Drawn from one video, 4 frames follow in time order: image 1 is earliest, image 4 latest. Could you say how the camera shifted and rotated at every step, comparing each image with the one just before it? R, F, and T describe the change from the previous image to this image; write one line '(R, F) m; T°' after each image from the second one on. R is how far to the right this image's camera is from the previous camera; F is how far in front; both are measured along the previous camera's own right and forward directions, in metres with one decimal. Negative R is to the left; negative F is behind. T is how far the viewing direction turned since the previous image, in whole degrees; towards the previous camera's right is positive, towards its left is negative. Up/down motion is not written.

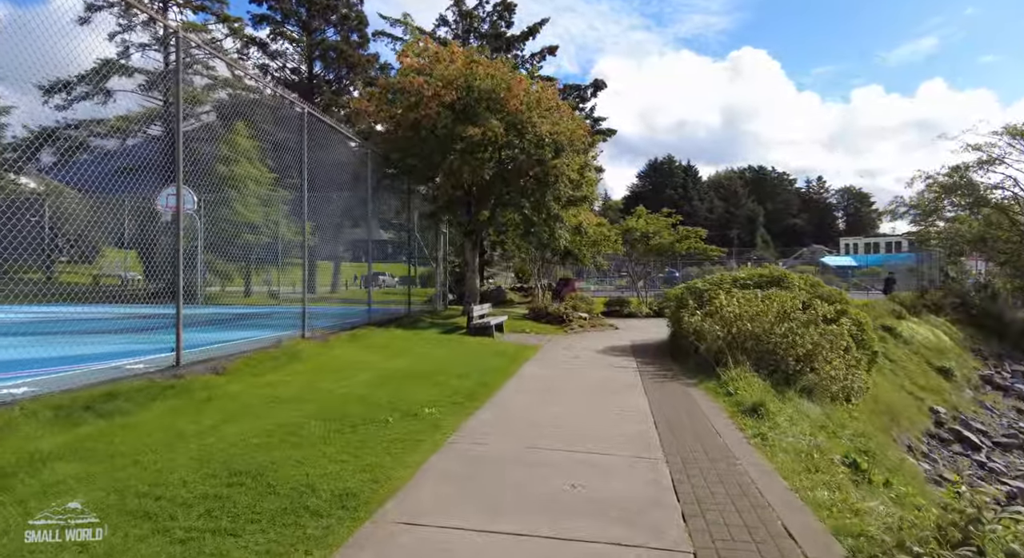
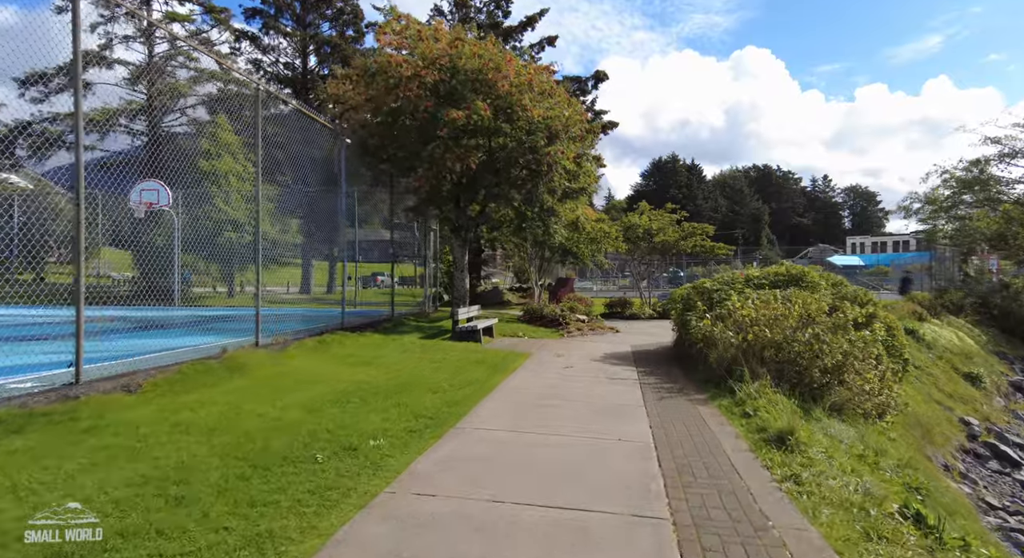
(+0.3, +1.1) m; 0°
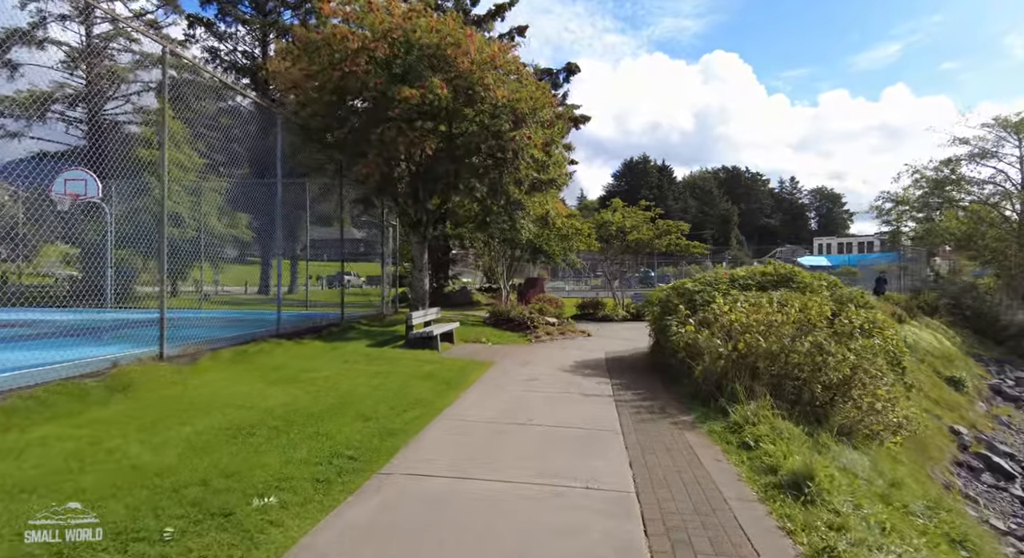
(+0.2, +1.2) m; +3°
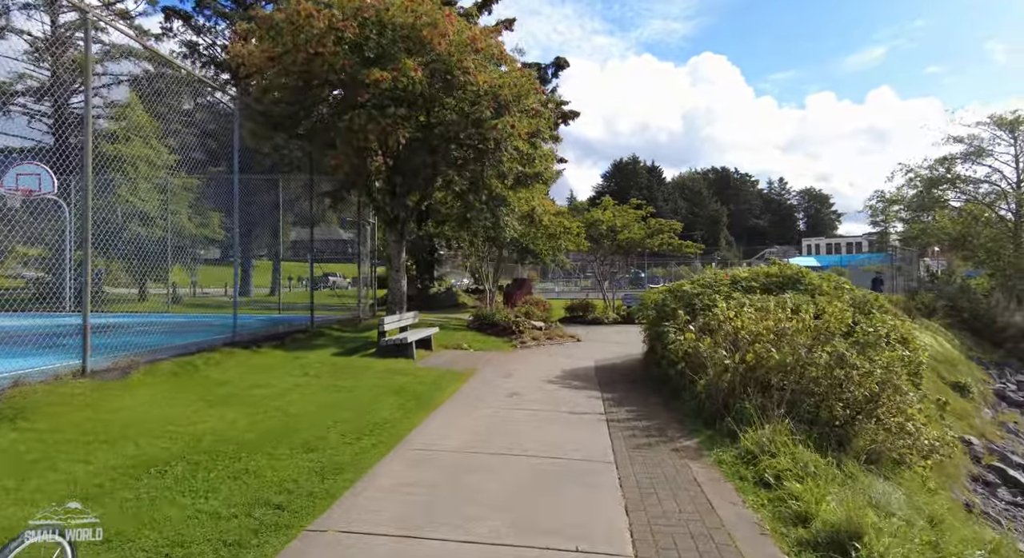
(+0.1, +0.8) m; +1°
